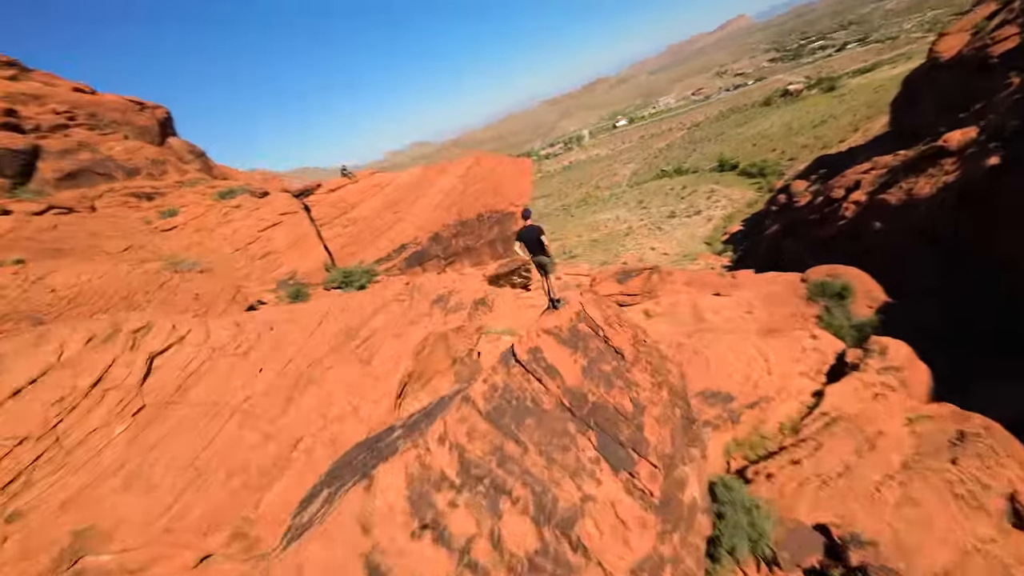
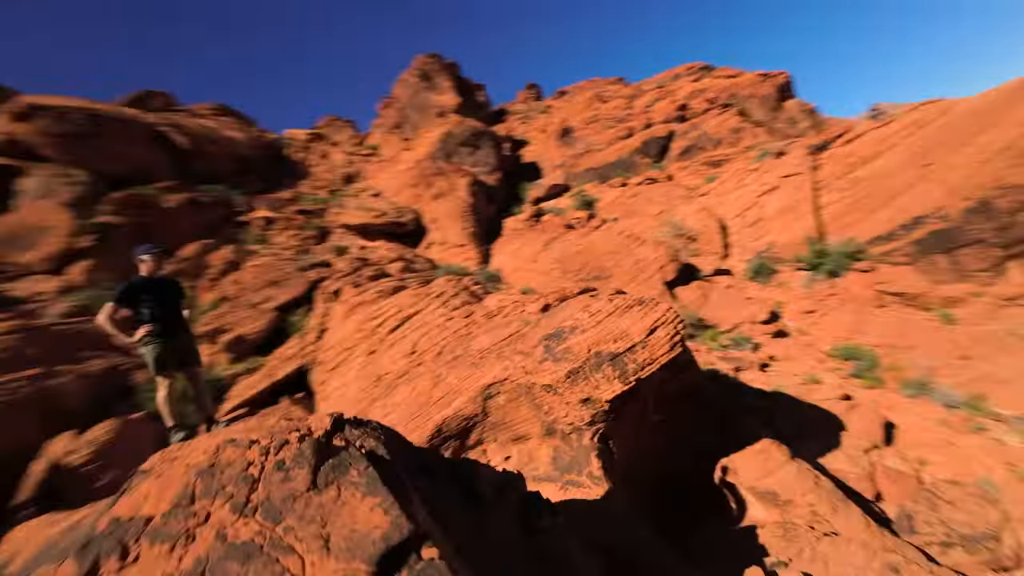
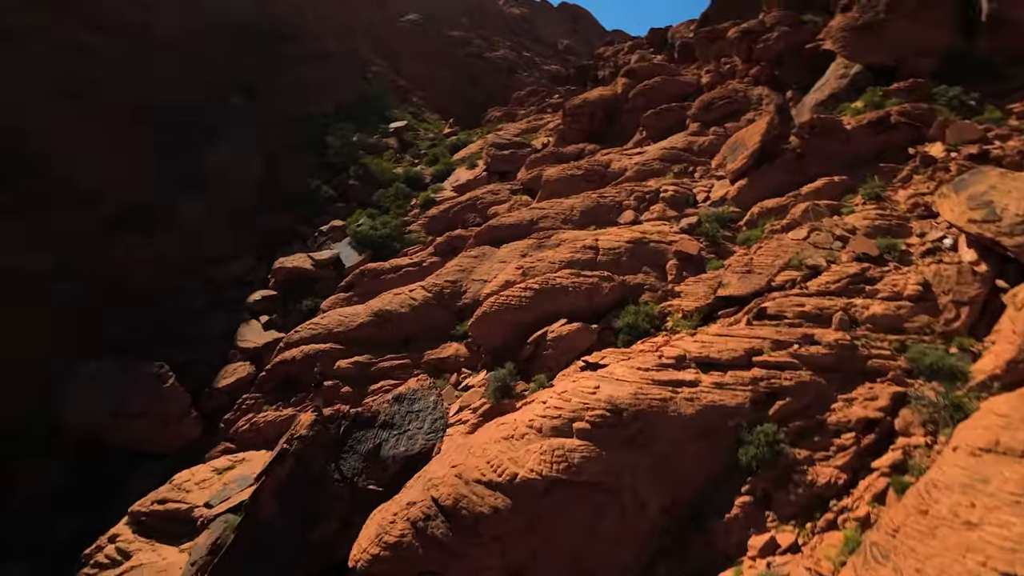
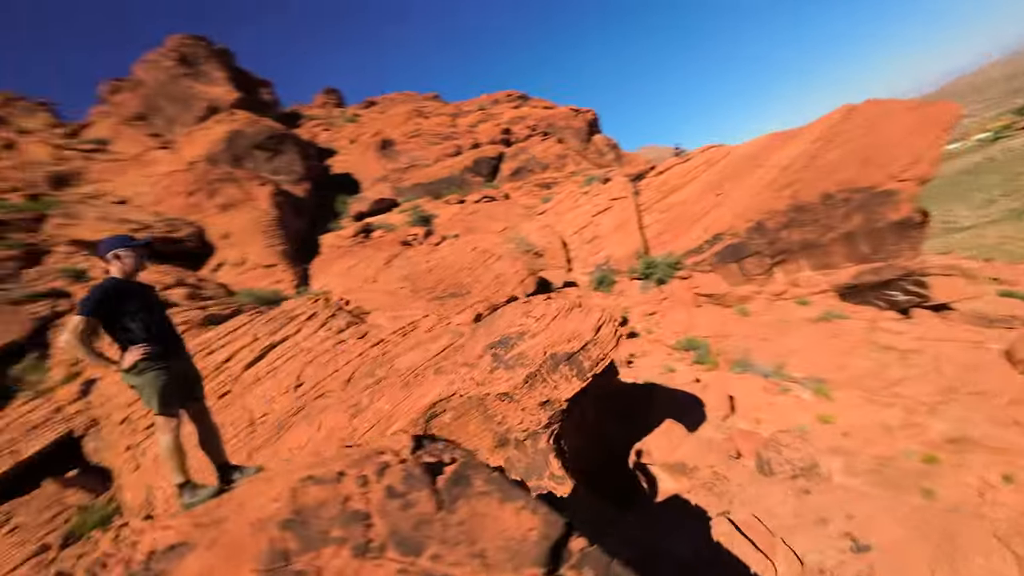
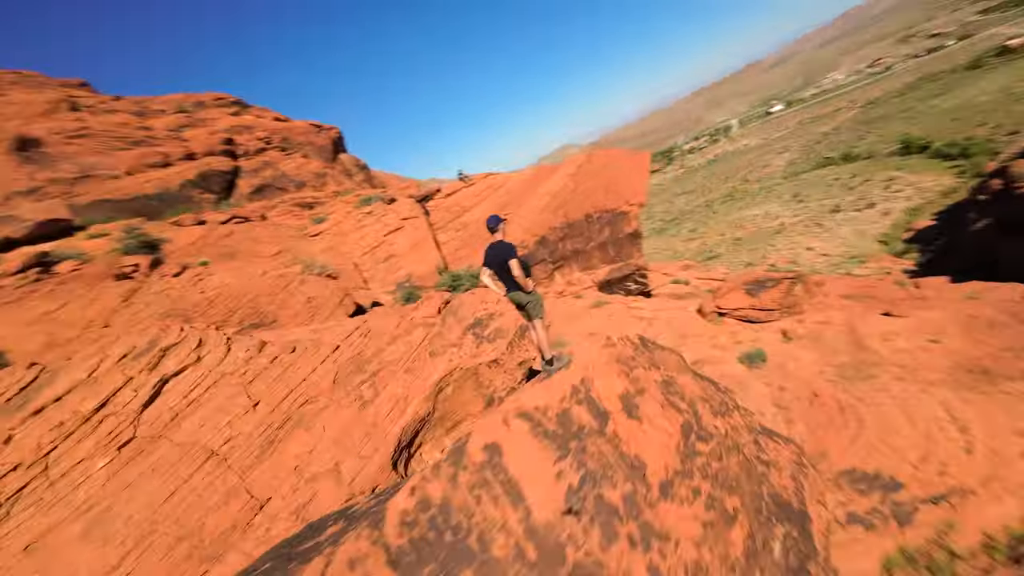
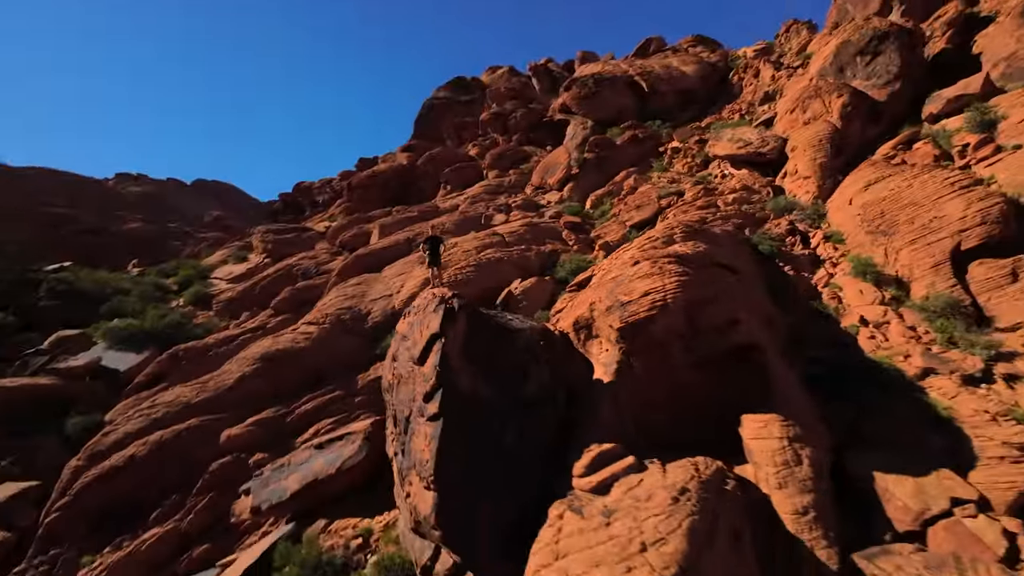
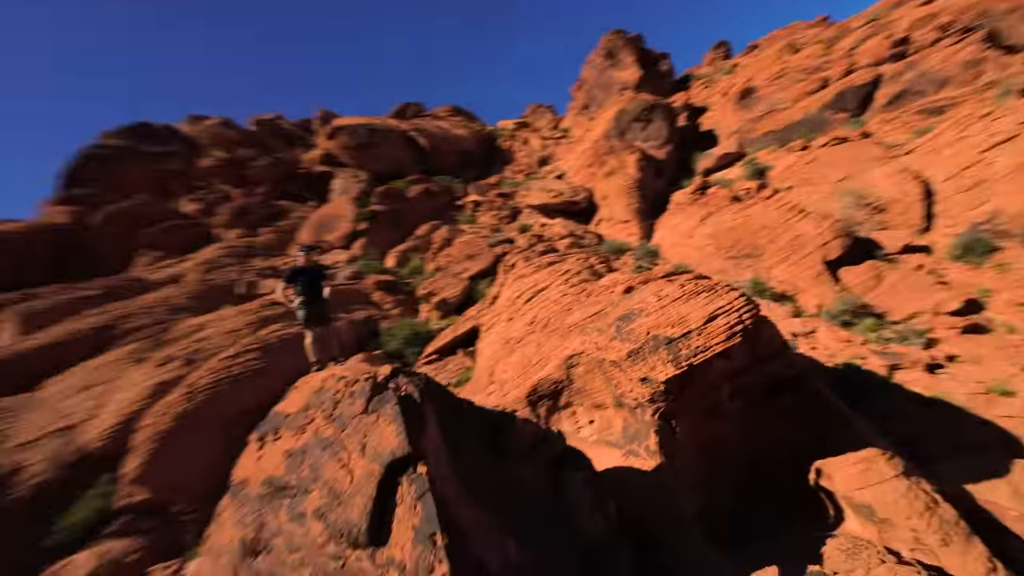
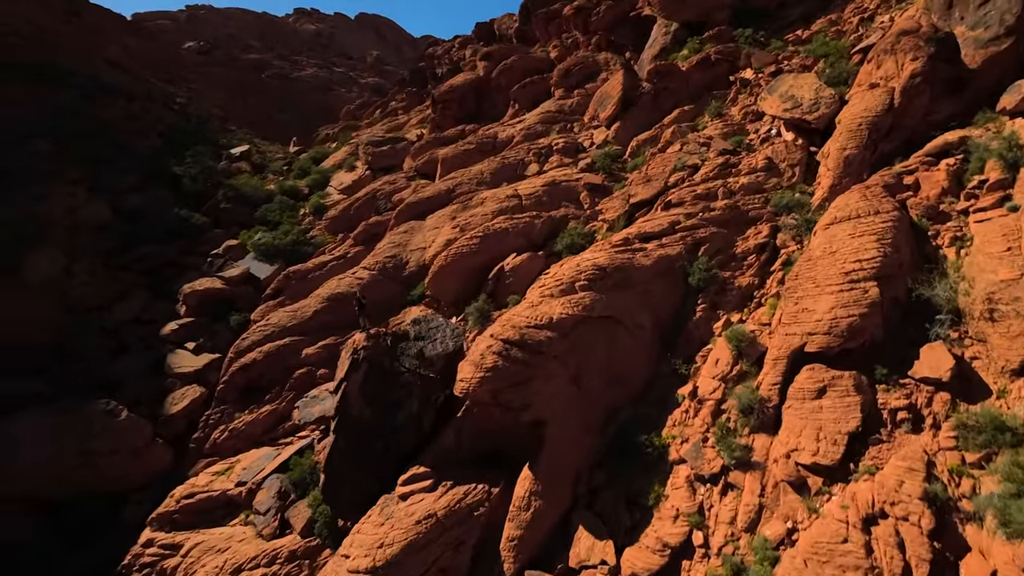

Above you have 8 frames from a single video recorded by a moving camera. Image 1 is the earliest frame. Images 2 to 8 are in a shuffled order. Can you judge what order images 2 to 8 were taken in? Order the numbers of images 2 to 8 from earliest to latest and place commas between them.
5, 4, 2, 7, 6, 8, 3
